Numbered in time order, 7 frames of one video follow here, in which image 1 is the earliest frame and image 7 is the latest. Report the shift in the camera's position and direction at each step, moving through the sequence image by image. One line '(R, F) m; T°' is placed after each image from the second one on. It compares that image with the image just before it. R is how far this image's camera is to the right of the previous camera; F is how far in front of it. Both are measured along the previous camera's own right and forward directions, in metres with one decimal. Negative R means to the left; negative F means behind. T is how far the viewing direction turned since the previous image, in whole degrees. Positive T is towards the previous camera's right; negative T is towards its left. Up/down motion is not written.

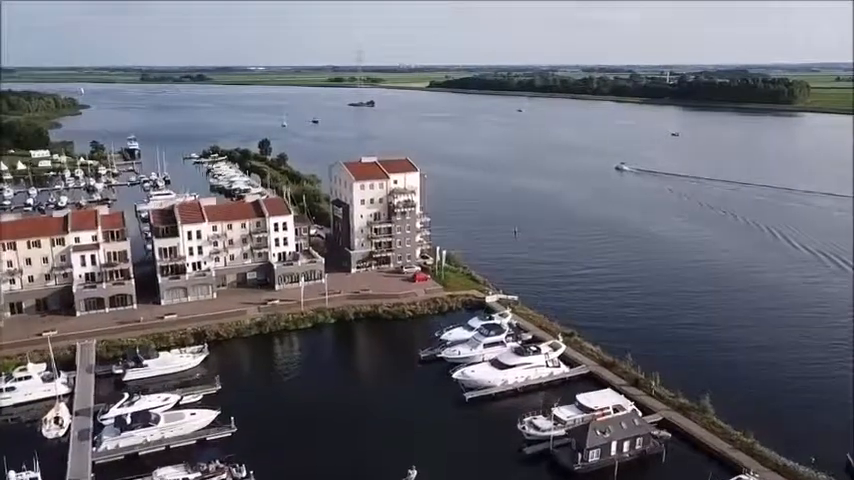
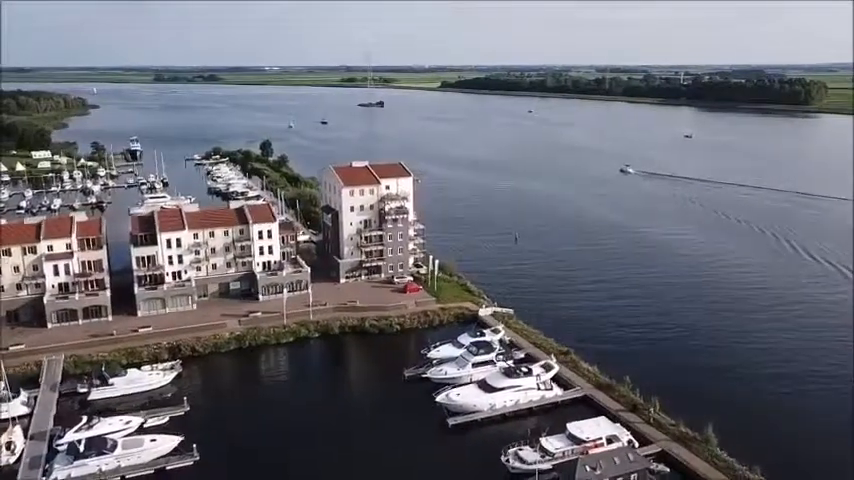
(+1.2, +2.0) m; -1°
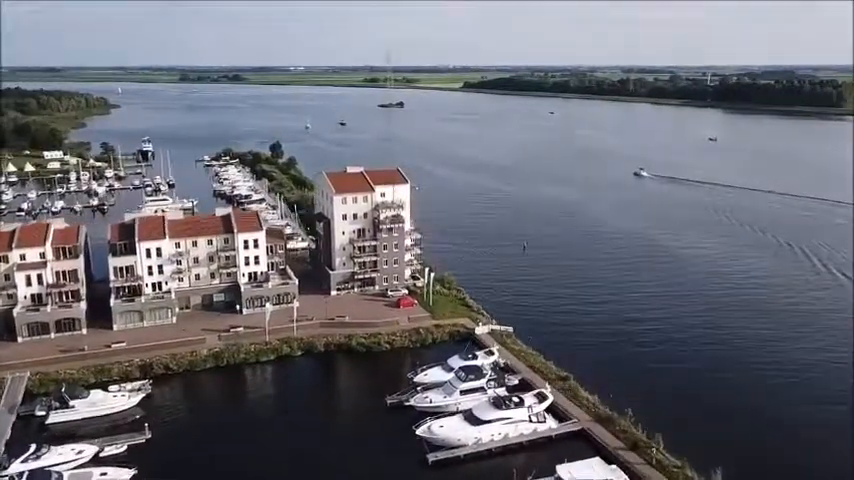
(+1.5, +2.4) m; -2°
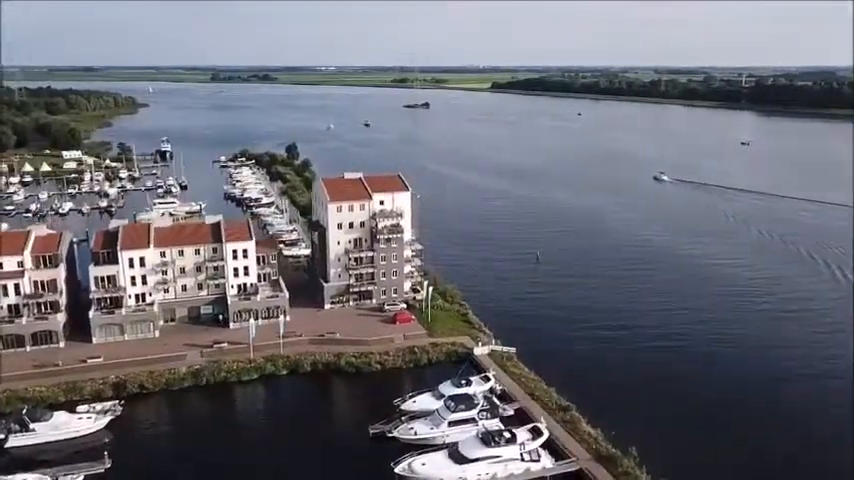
(+1.5, +2.3) m; -2°
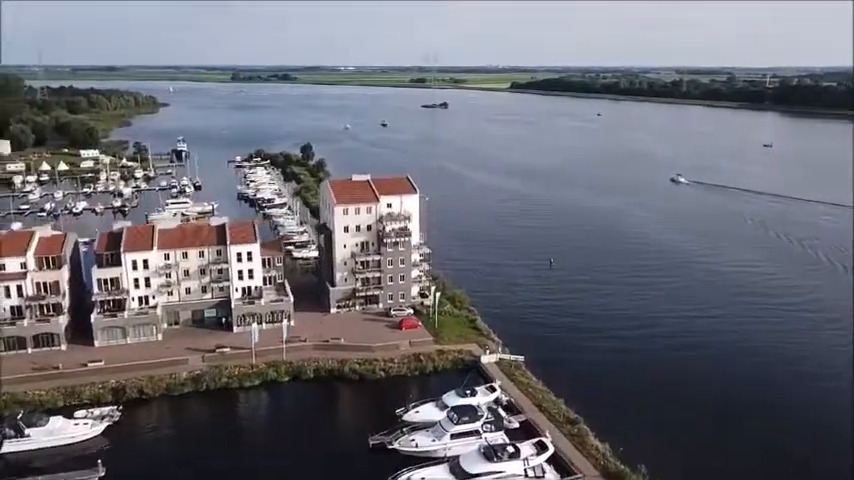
(+0.5, +0.8) m; -2°
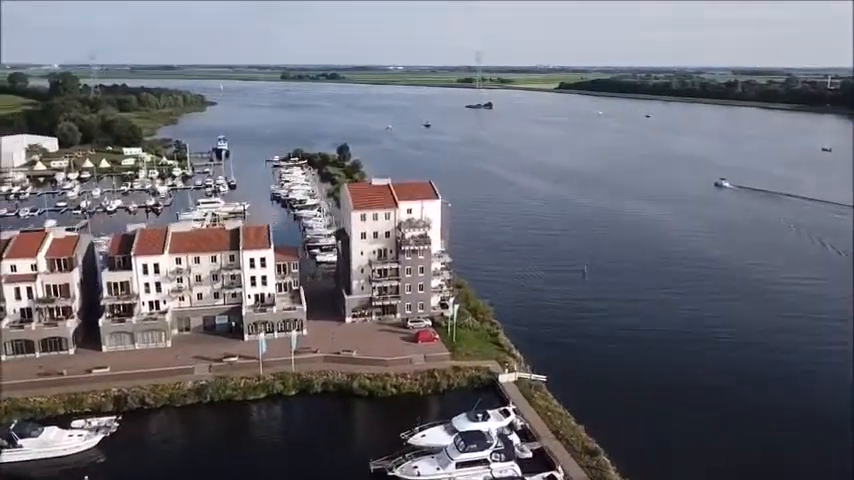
(+1.2, +1.7) m; -4°
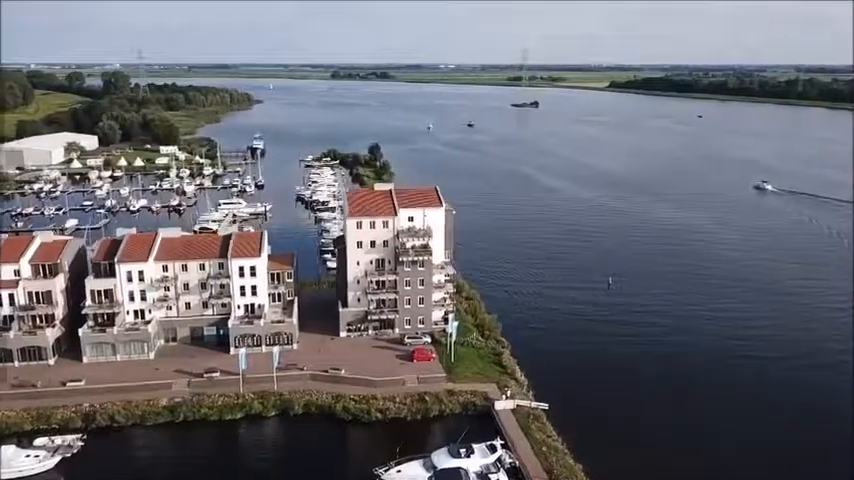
(+2.2, +2.5) m; -4°
